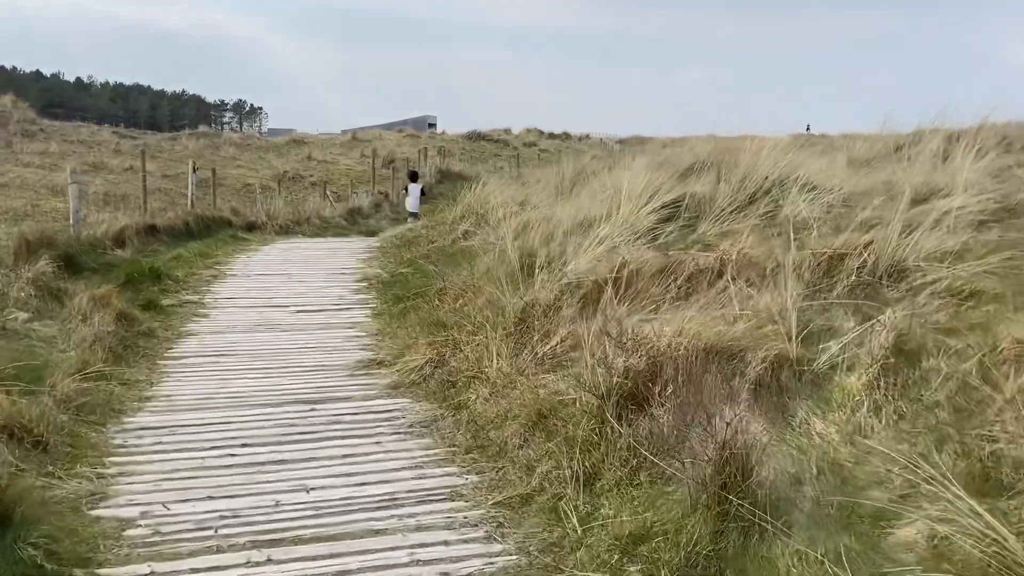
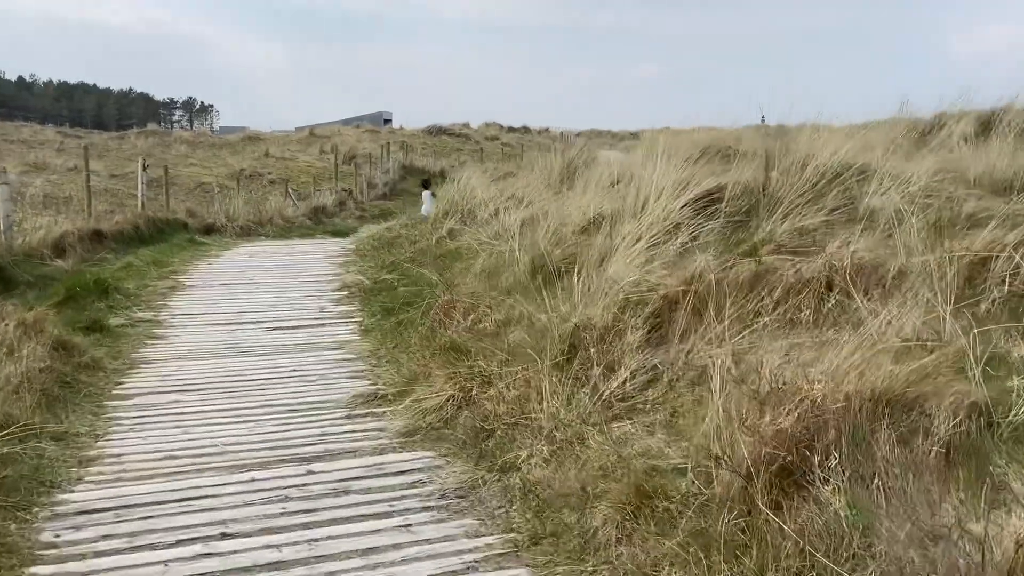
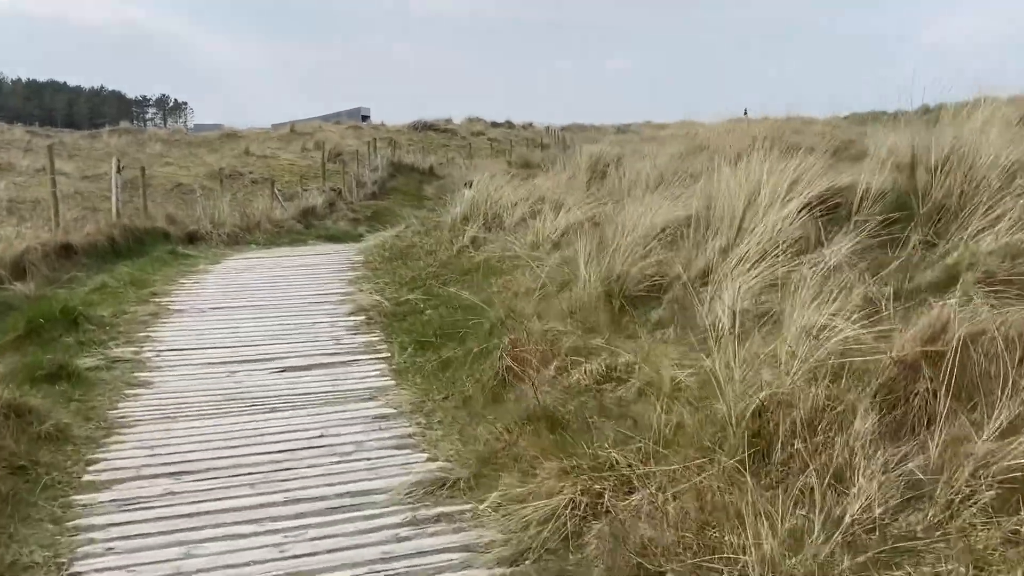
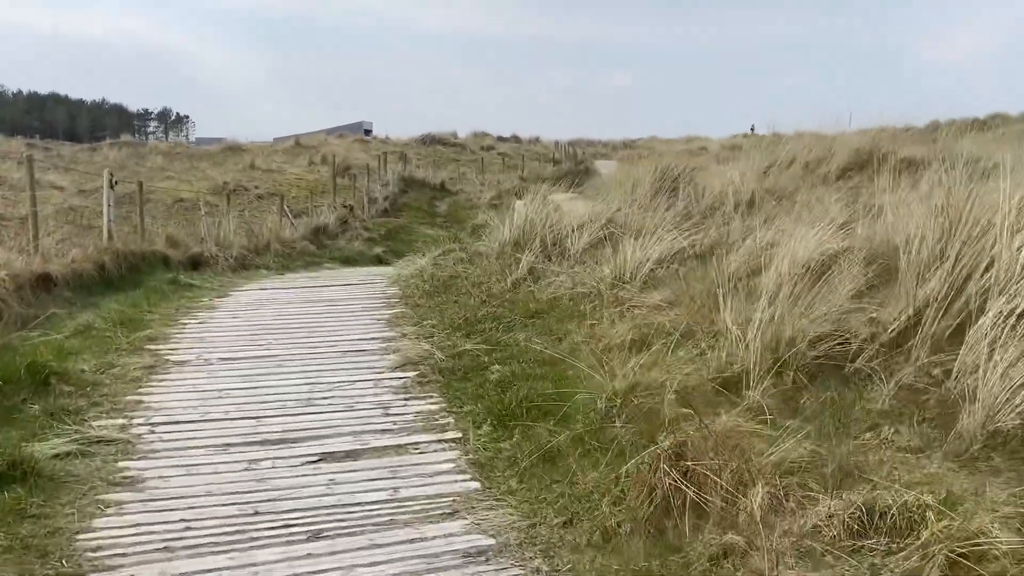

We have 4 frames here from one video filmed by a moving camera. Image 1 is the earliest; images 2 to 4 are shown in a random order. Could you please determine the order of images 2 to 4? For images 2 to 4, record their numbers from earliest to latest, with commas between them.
2, 3, 4
